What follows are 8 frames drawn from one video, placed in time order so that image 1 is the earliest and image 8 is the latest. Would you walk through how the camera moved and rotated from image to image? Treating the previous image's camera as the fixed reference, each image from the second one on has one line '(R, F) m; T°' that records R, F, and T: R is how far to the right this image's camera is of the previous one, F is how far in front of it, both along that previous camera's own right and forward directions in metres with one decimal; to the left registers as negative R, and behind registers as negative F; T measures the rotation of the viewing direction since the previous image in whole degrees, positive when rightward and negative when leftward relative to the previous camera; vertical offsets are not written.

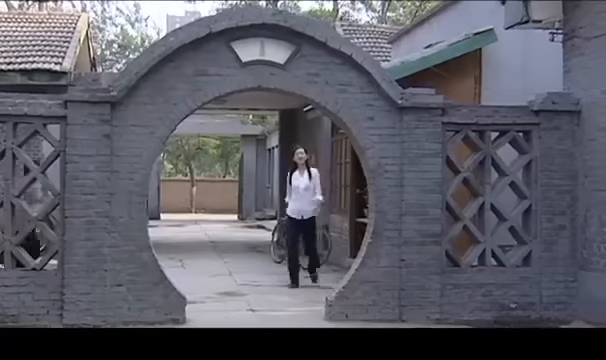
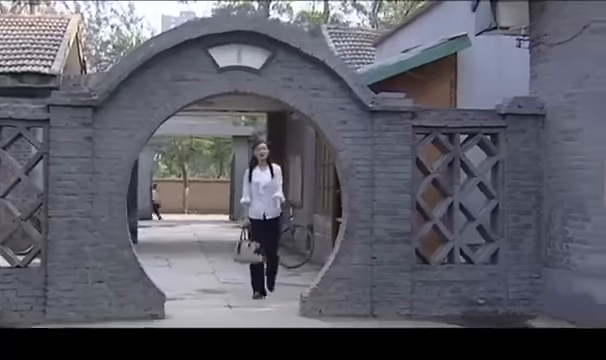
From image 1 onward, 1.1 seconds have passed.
(+0.1, -0.1) m; 0°
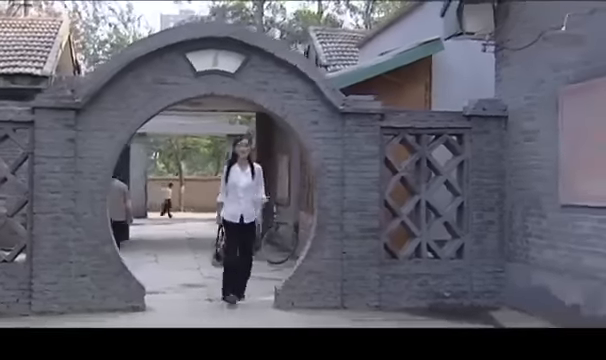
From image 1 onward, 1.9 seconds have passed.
(+0.1, -0.2) m; 0°
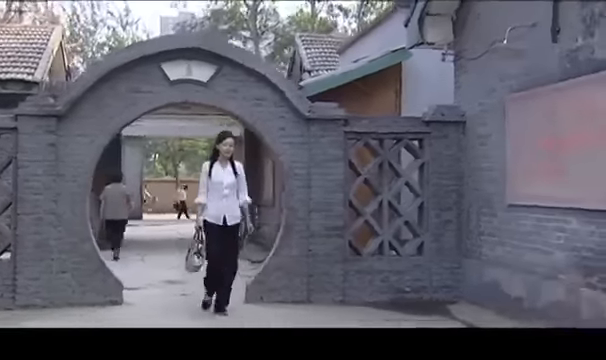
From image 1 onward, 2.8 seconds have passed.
(+0.2, -0.3) m; 0°
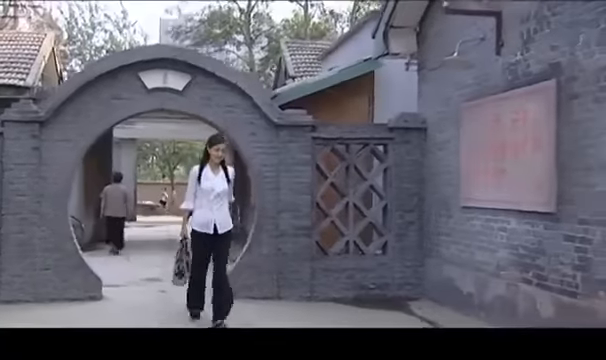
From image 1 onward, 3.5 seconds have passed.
(+0.1, -0.3) m; 0°
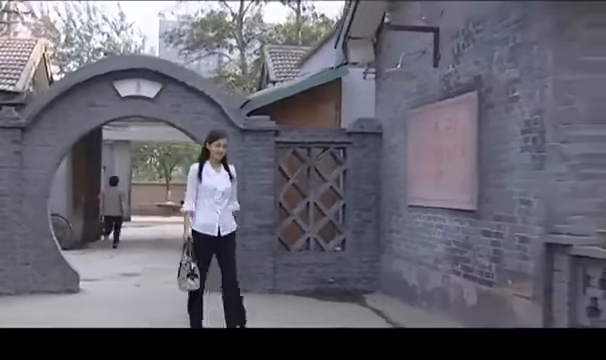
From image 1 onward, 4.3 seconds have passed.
(+0.2, -0.3) m; 0°
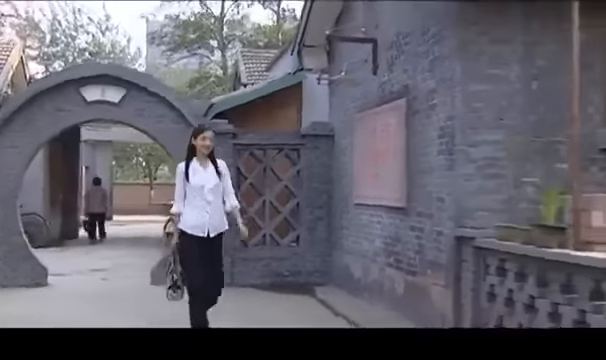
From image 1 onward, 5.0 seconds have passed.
(+0.2, -0.3) m; +1°
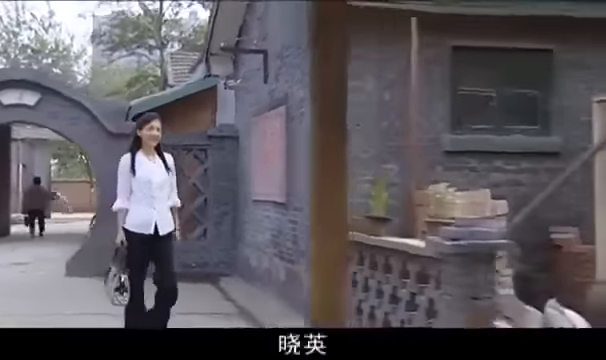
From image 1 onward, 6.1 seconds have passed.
(-0.9, -0.4) m; +14°
